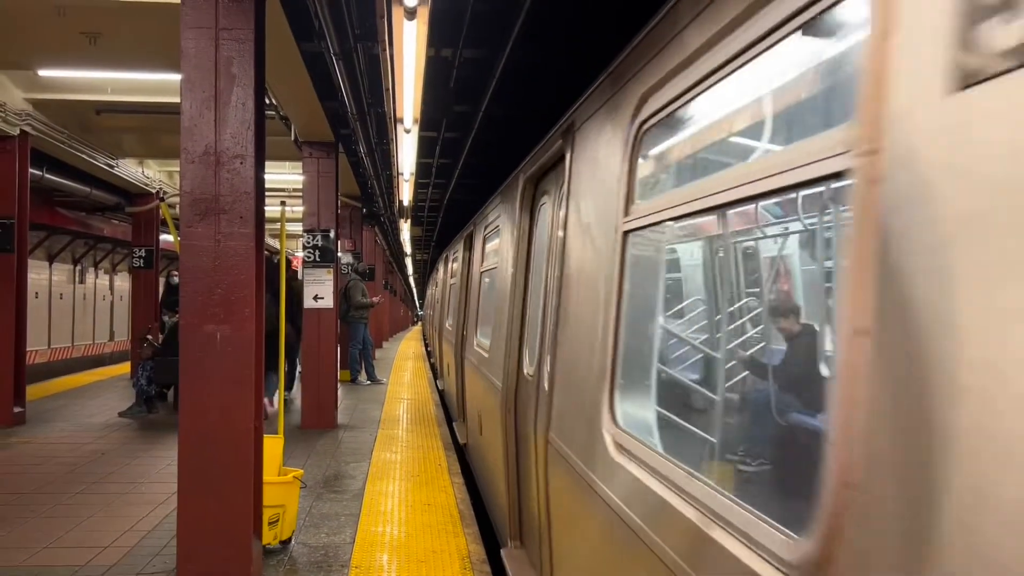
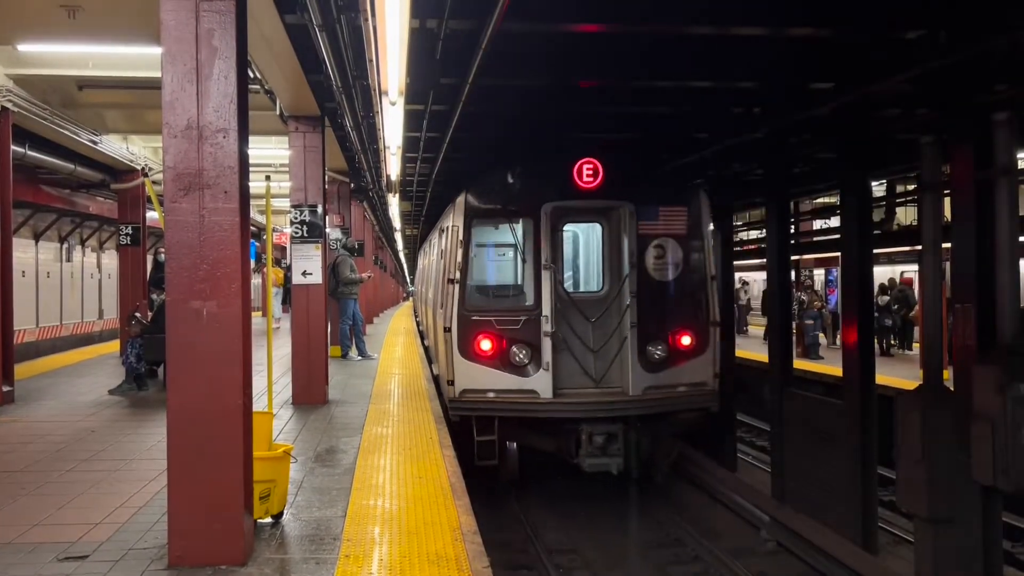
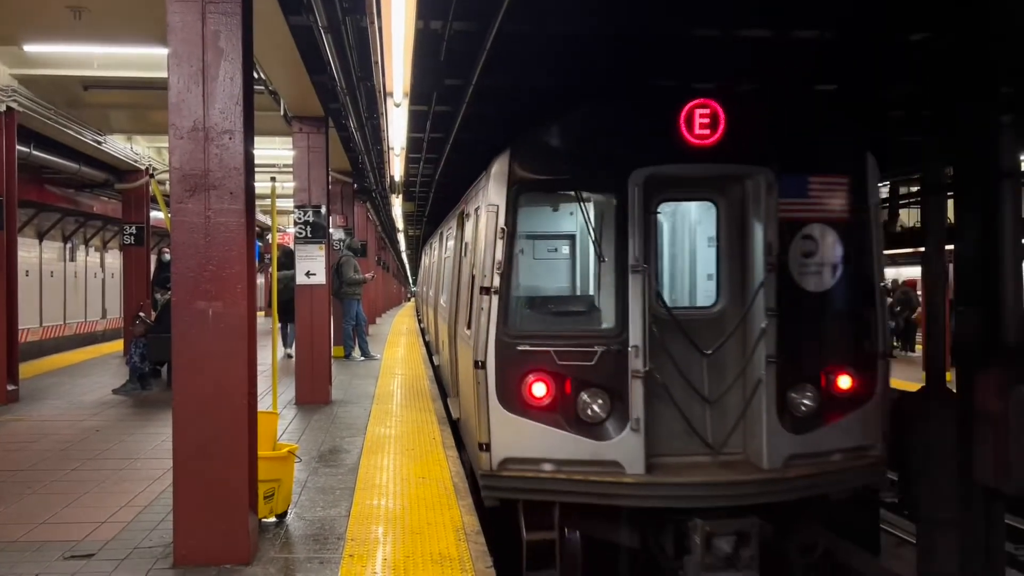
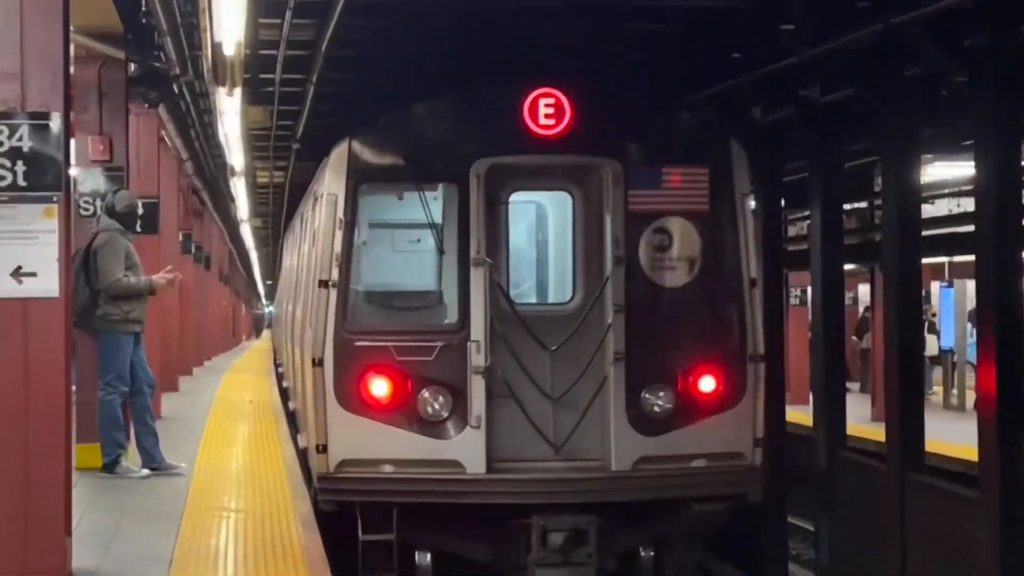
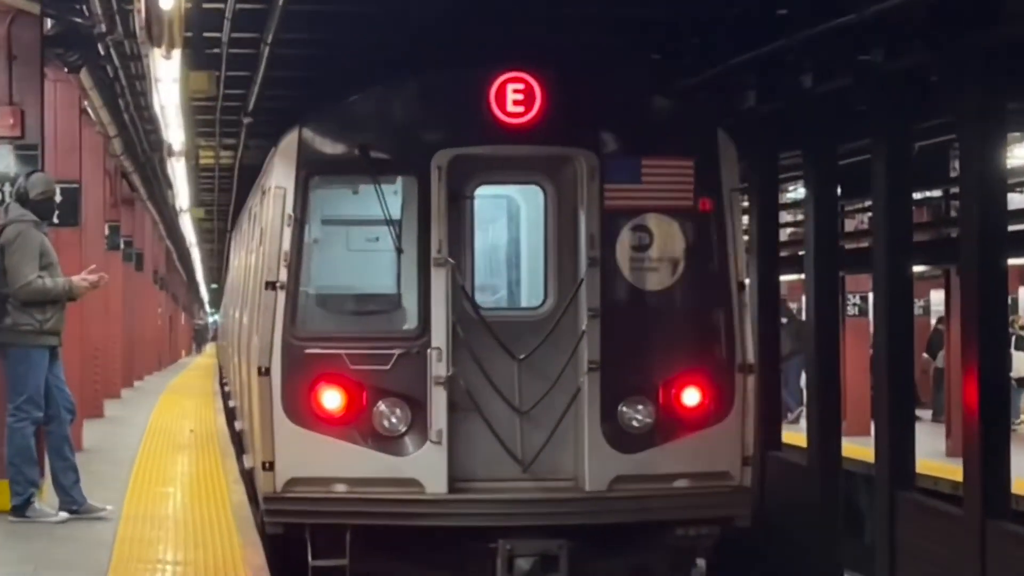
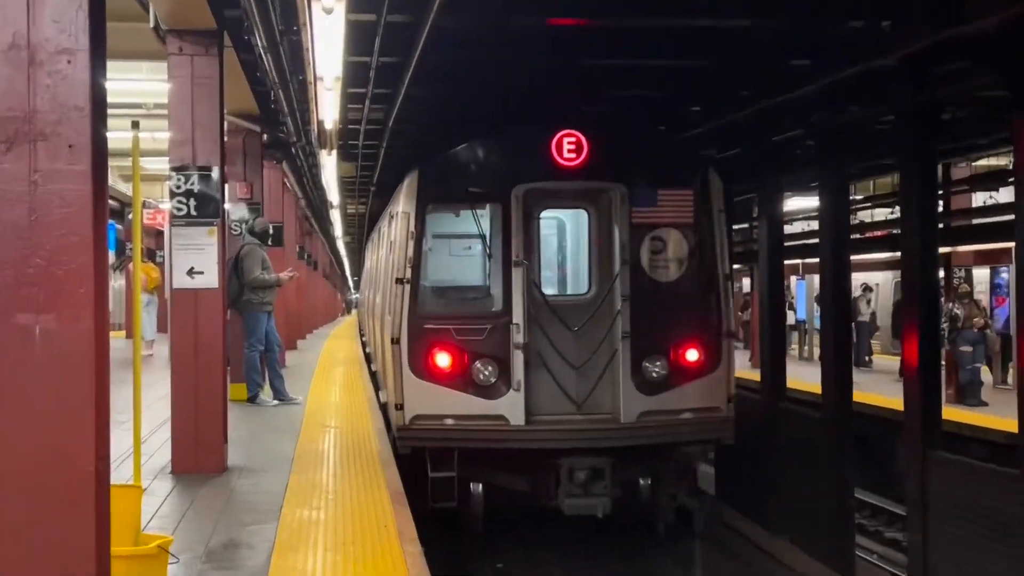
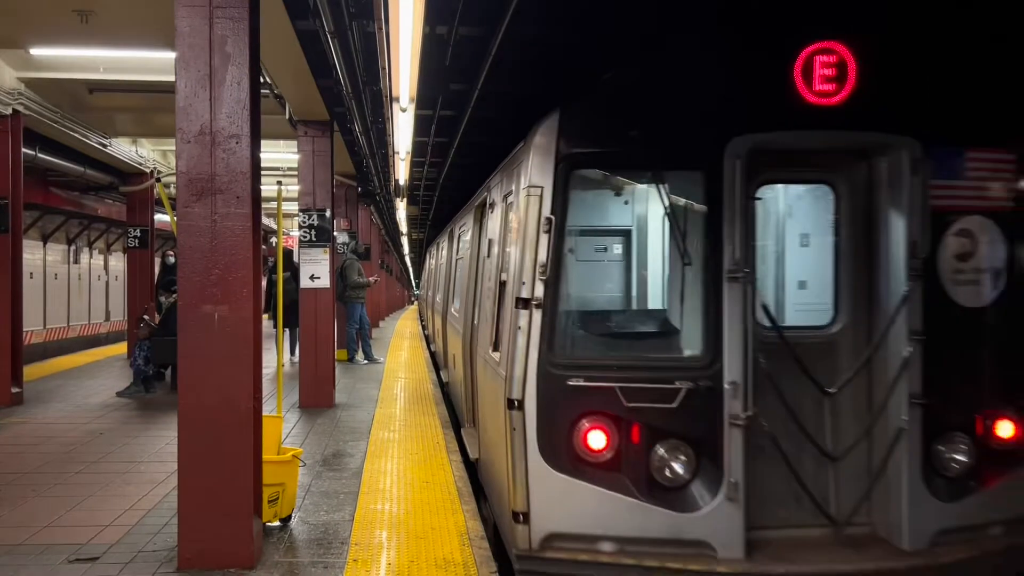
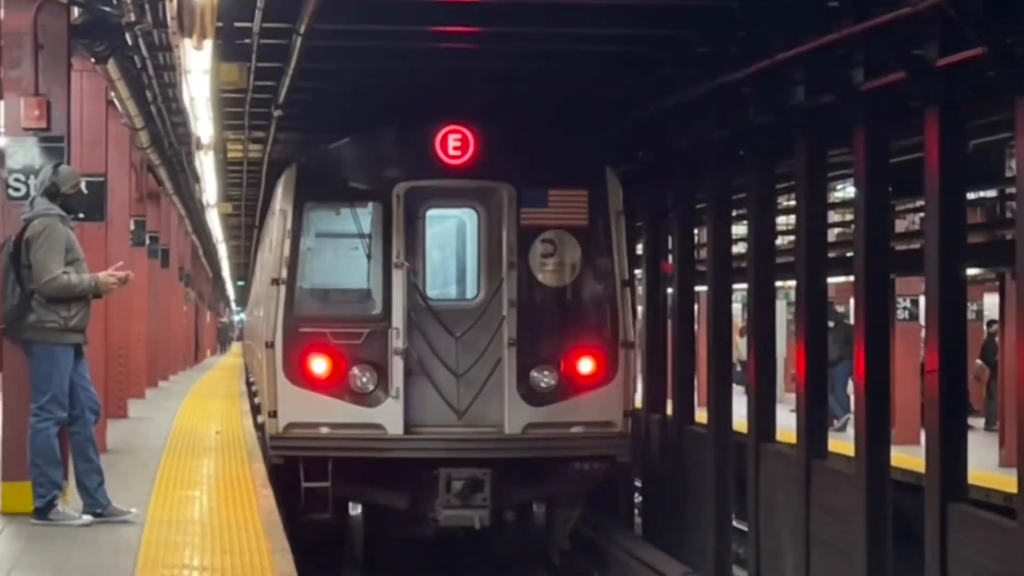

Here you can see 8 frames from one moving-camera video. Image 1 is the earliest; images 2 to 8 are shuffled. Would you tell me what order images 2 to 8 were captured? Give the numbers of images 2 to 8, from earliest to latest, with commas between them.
7, 3, 2, 6, 4, 5, 8
